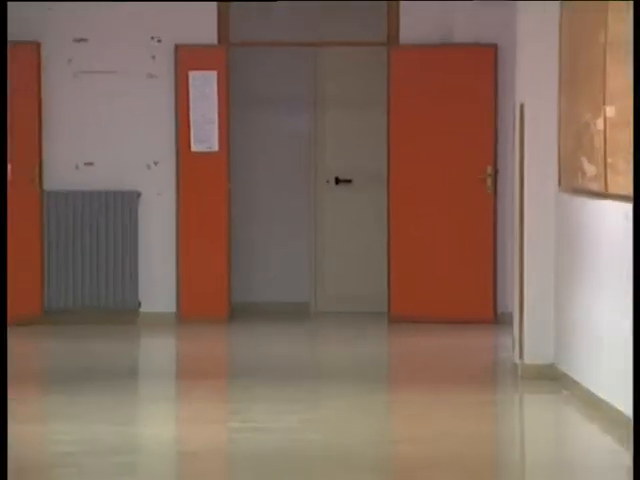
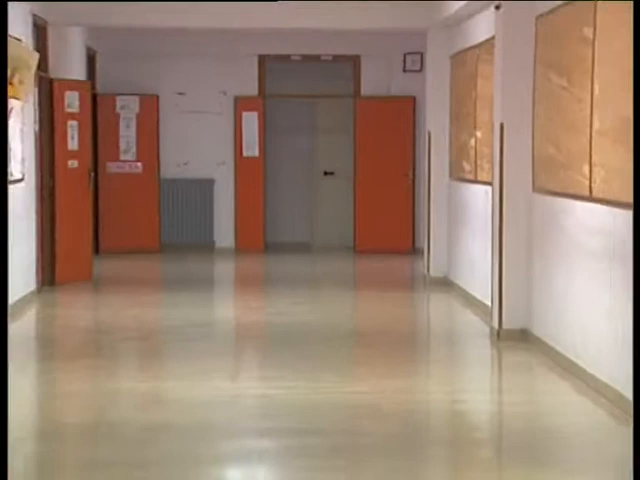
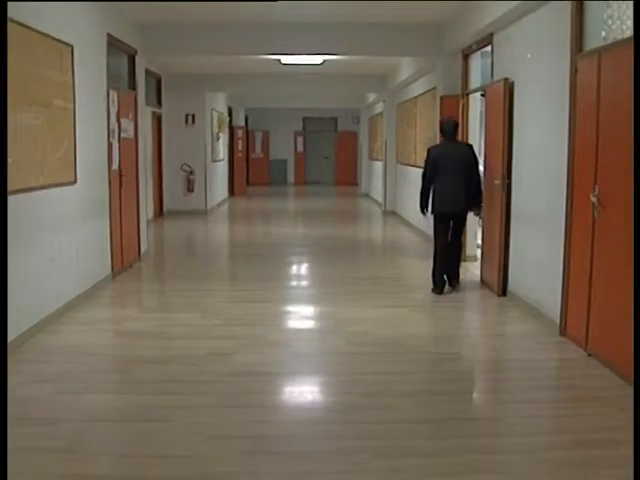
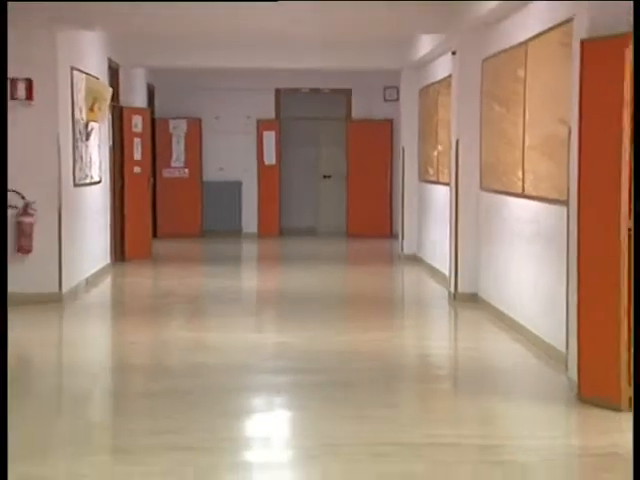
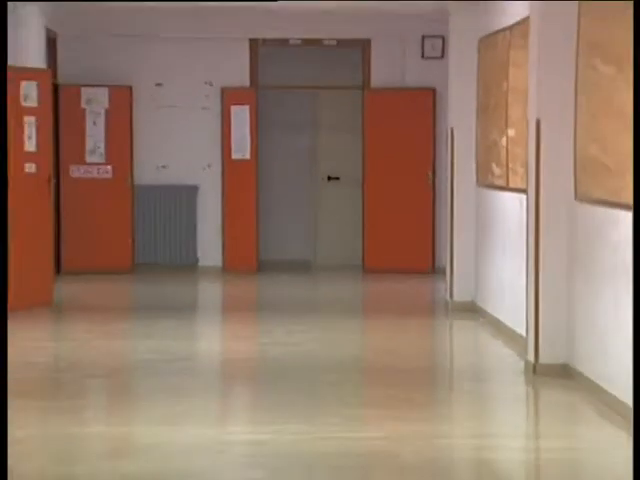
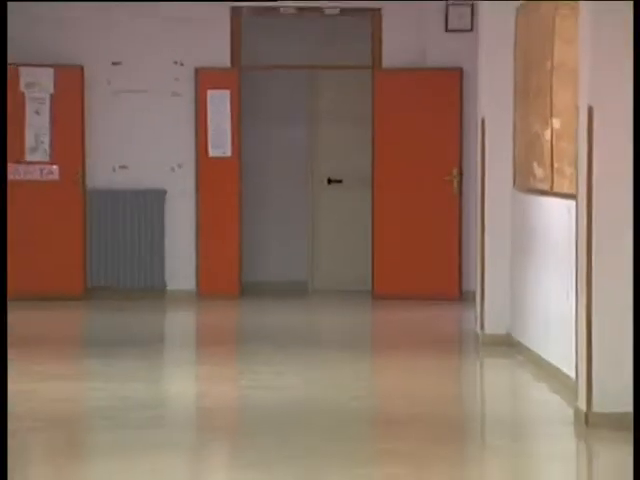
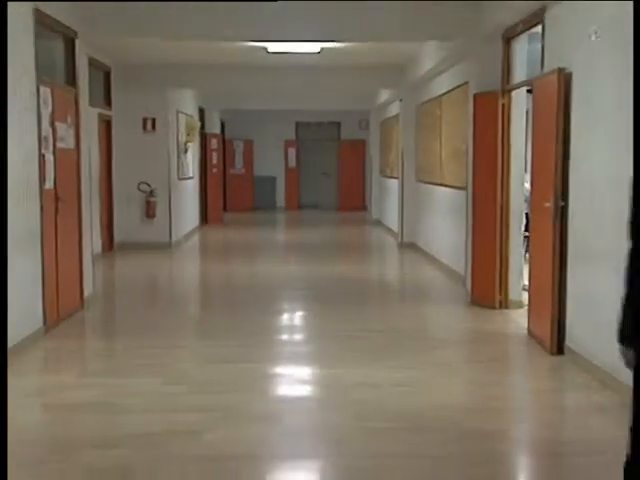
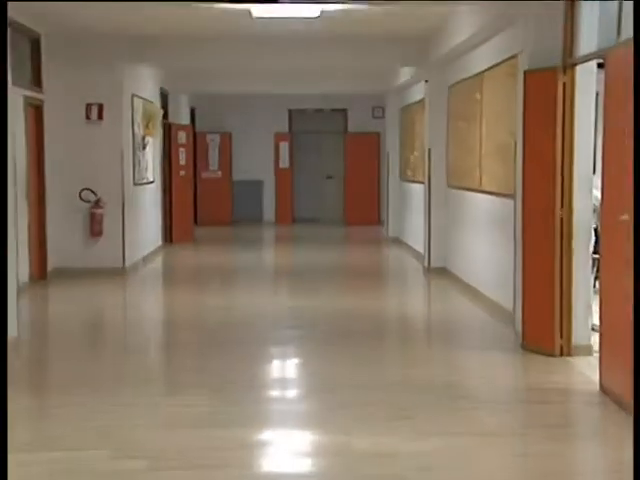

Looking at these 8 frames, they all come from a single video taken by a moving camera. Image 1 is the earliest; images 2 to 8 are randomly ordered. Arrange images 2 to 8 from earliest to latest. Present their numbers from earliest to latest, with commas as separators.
6, 5, 2, 4, 8, 7, 3
